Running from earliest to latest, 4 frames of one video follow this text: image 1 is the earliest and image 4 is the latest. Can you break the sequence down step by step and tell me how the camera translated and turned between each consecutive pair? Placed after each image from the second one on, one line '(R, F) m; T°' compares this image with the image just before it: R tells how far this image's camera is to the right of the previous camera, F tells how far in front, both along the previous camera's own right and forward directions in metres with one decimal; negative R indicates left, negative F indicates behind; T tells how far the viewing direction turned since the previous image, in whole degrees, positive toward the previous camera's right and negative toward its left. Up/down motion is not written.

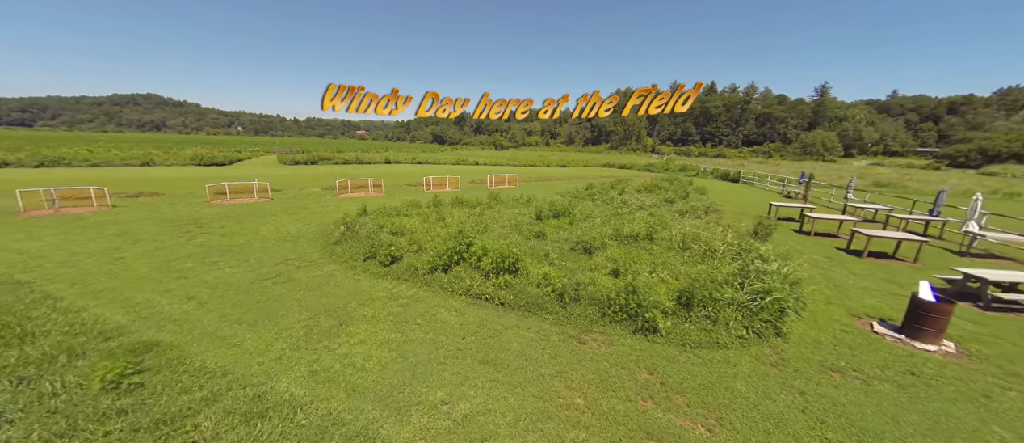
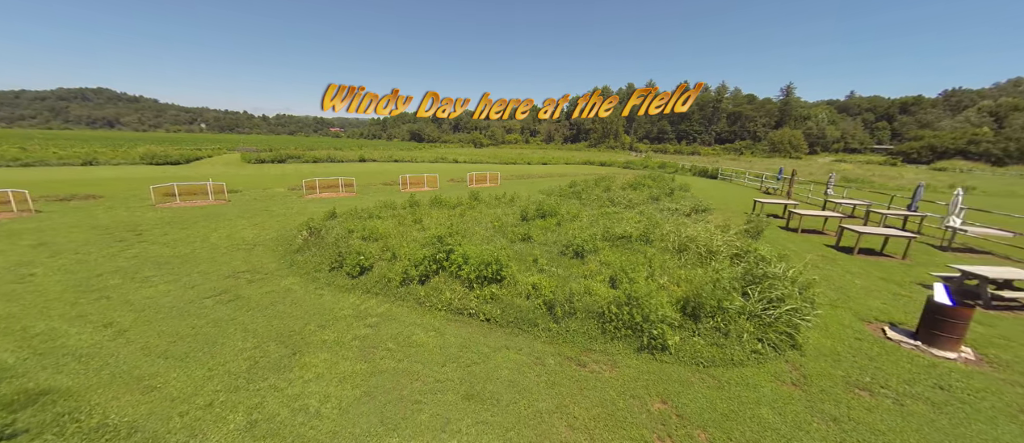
(-0.1, +0.7) m; +3°
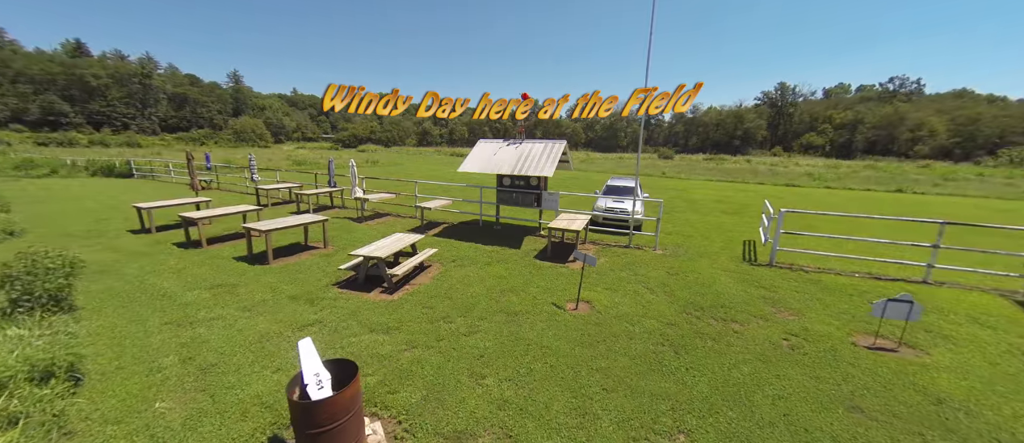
(0.0, +0.5) m; +5°
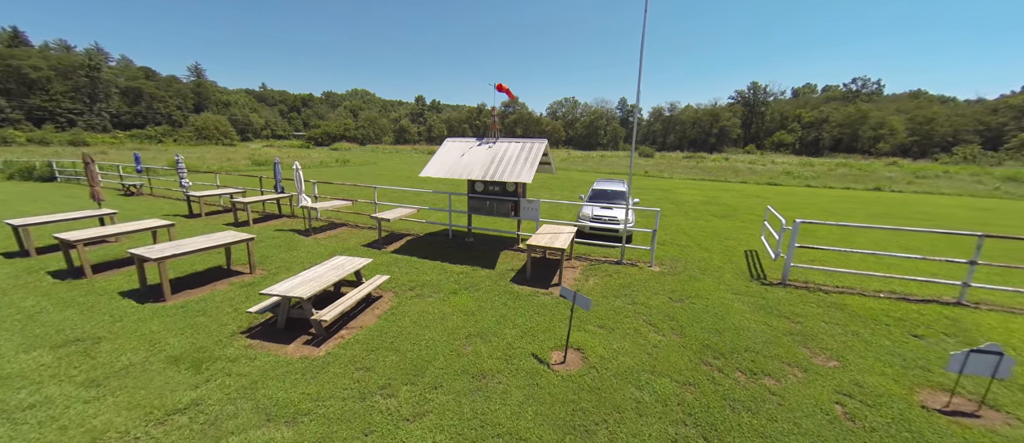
(+0.2, +1.3) m; +3°
